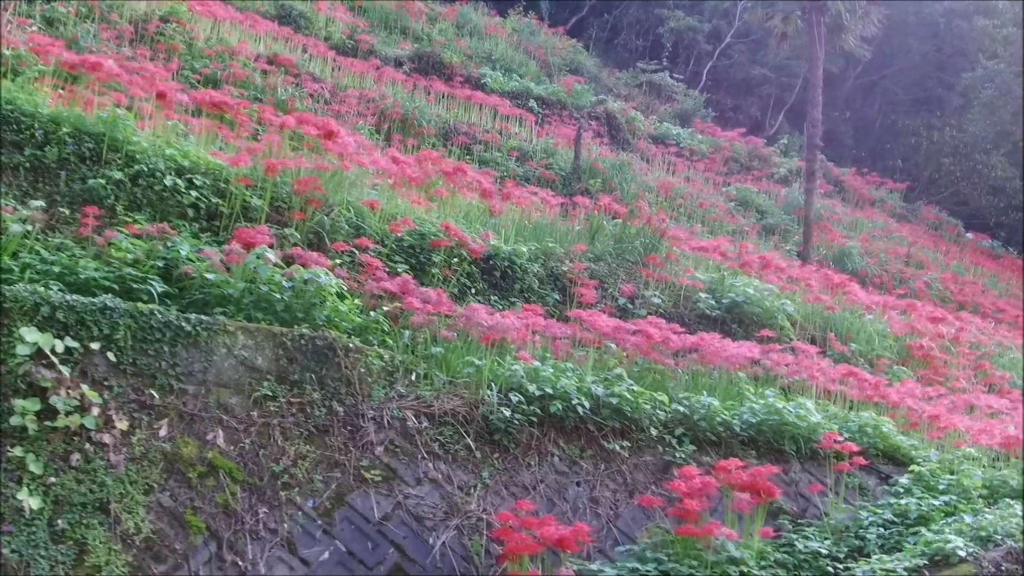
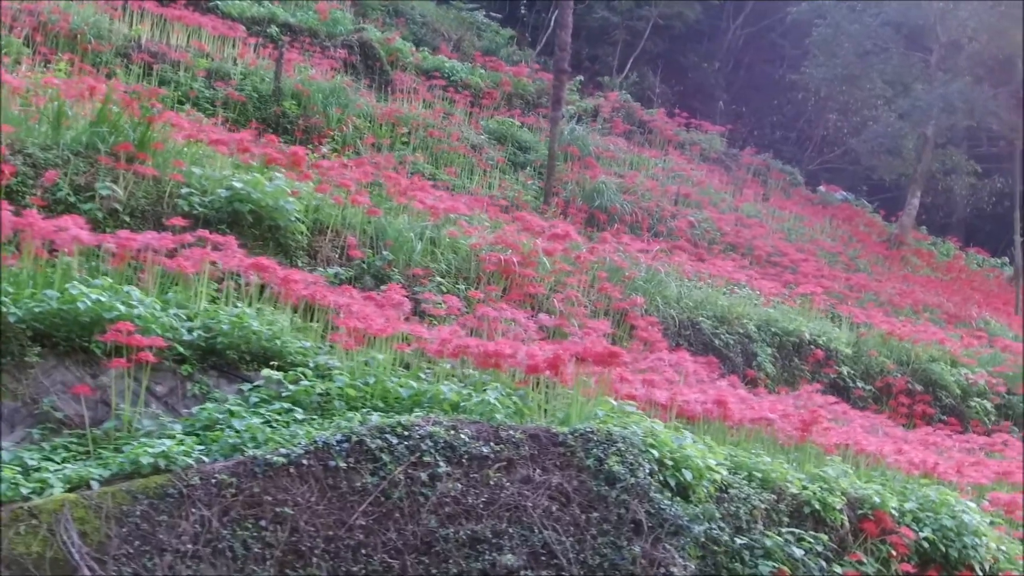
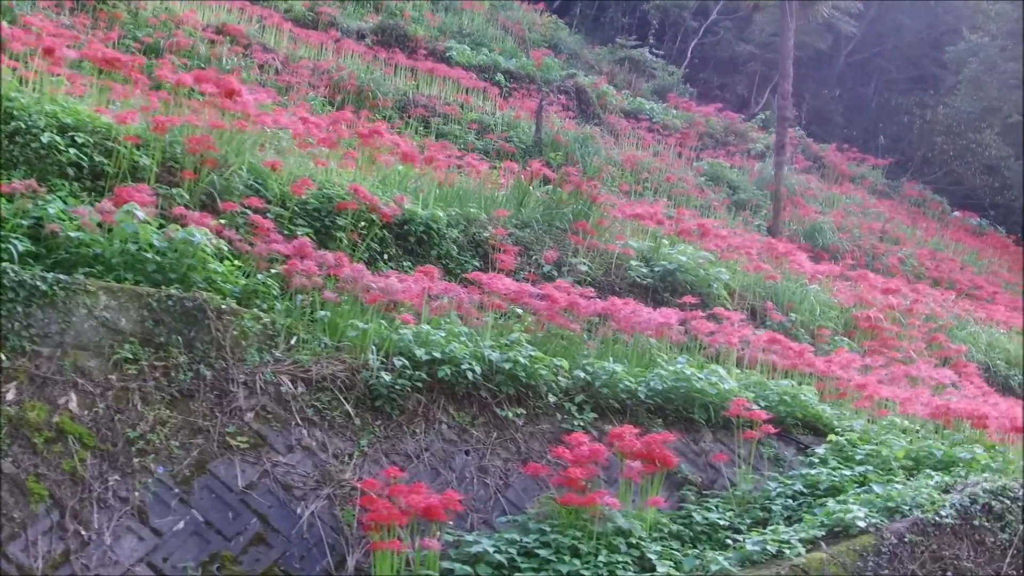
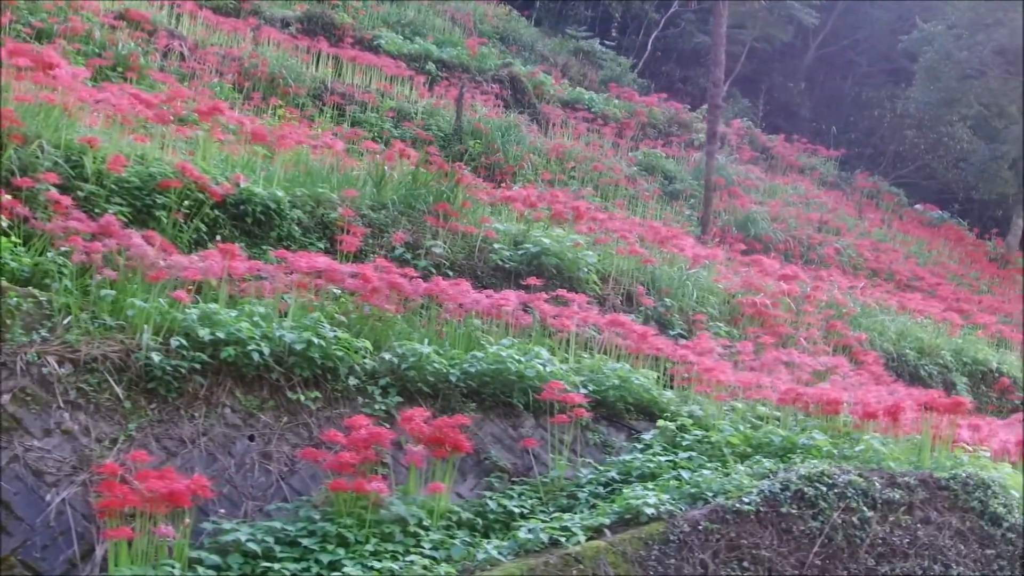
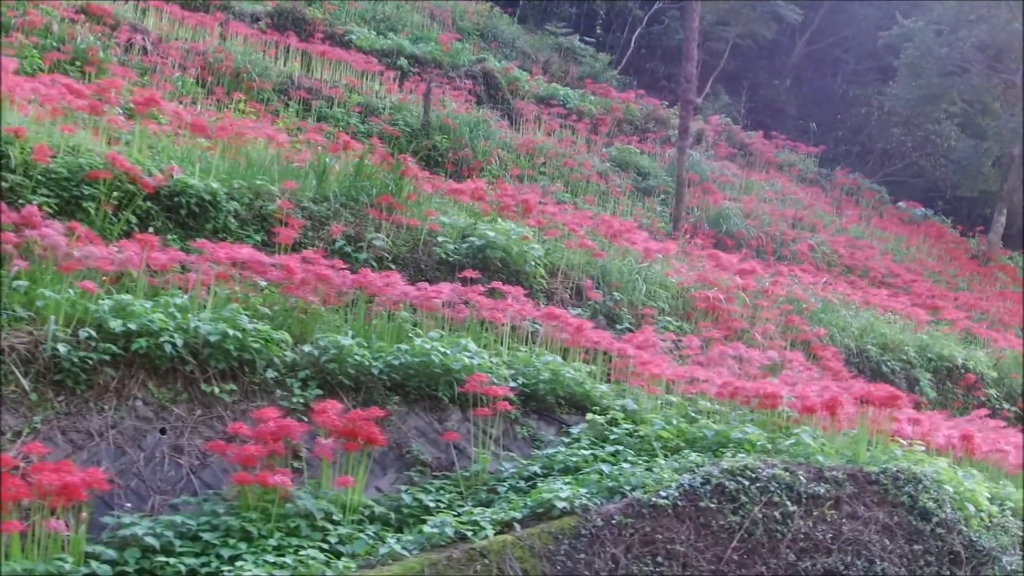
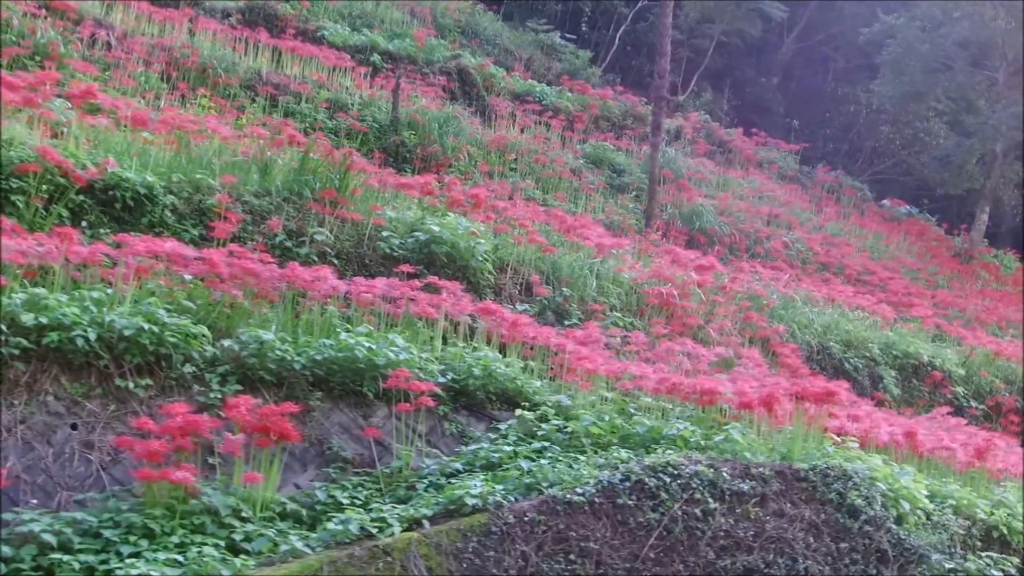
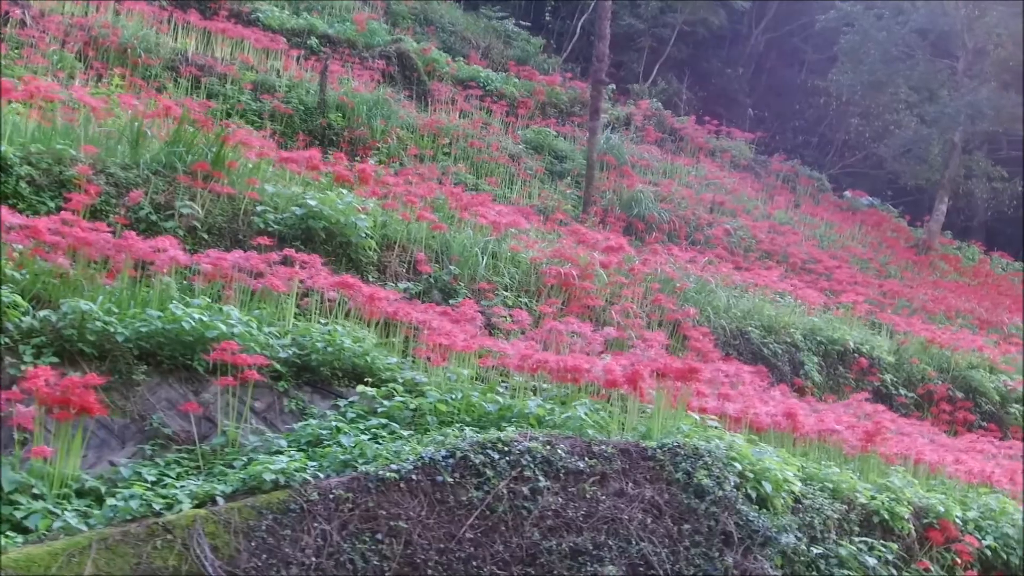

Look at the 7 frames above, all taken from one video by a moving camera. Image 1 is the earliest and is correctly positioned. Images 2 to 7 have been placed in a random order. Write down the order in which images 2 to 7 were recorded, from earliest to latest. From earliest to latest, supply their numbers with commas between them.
3, 4, 5, 6, 7, 2
